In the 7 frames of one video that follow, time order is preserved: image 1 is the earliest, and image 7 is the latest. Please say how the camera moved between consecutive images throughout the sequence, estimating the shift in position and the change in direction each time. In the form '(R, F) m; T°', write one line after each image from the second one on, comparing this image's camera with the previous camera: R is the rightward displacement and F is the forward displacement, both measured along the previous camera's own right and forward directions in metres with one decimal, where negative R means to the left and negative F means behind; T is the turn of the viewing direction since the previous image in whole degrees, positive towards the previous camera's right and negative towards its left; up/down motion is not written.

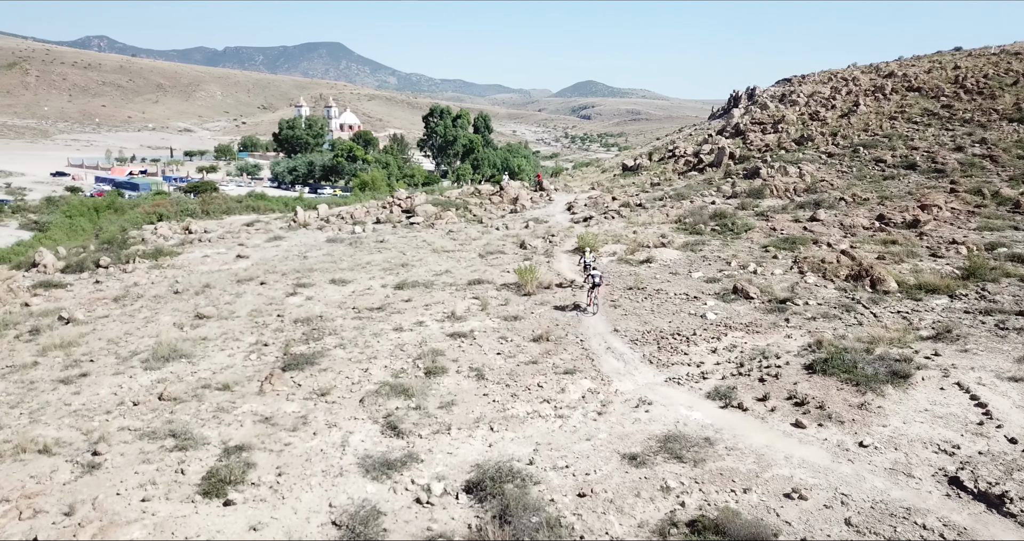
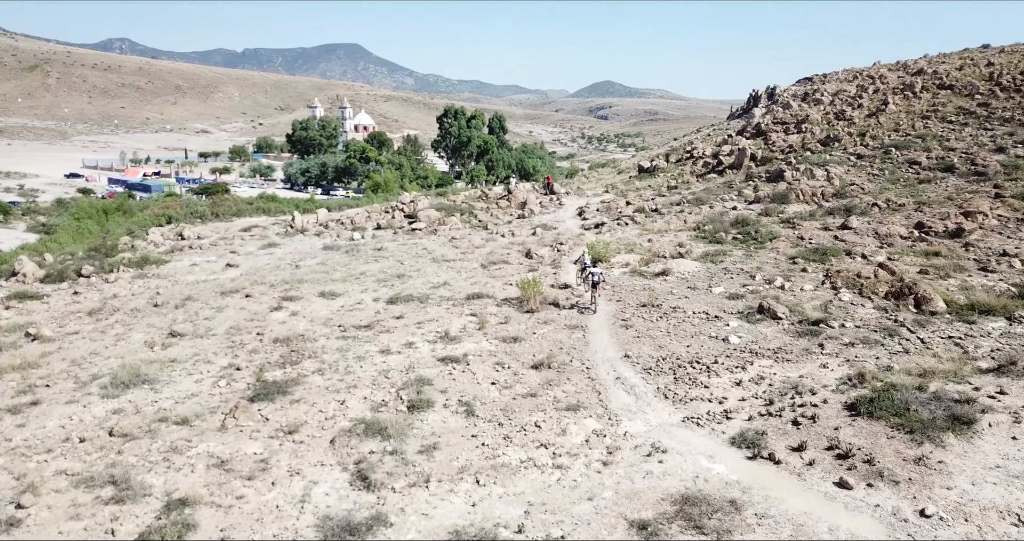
(+0.3, +1.6) m; -1°
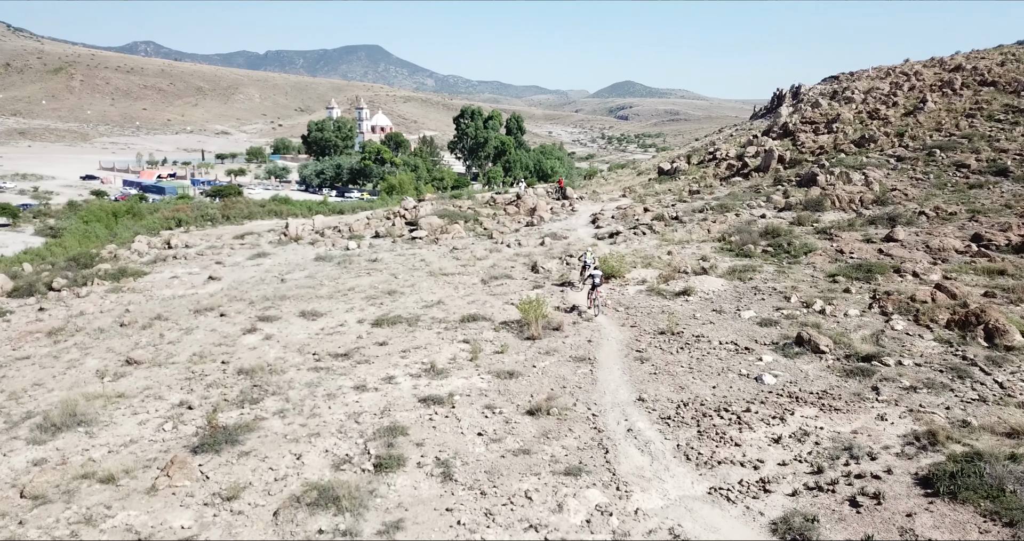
(+0.4, +2.0) m; -2°
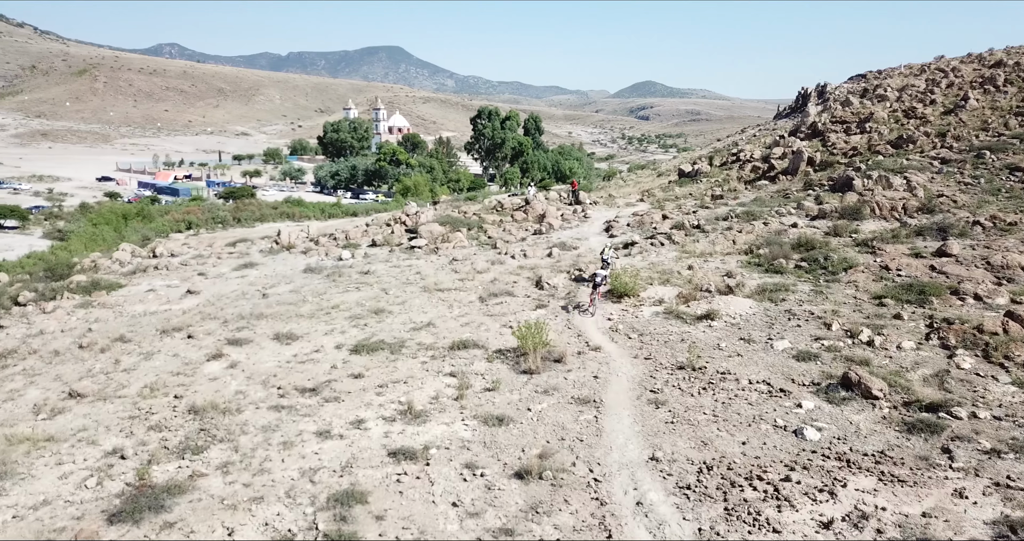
(+0.4, +1.9) m; -2°
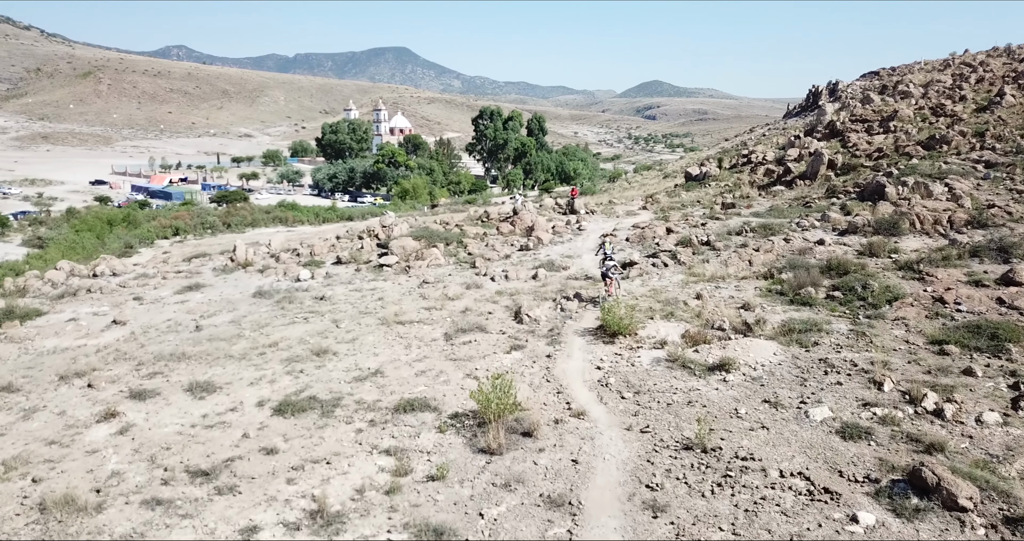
(+0.7, +2.8) m; -1°
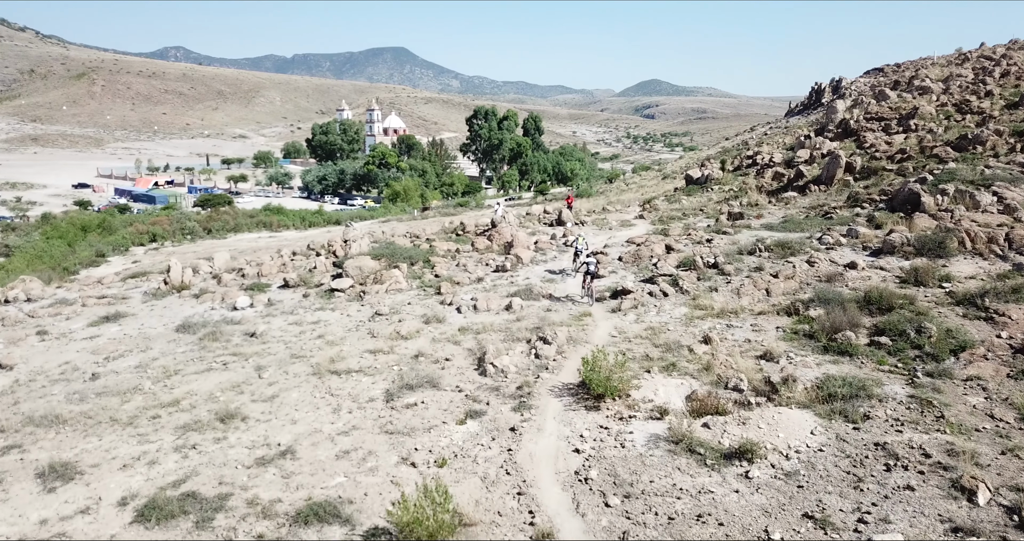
(+0.6, +2.9) m; 0°
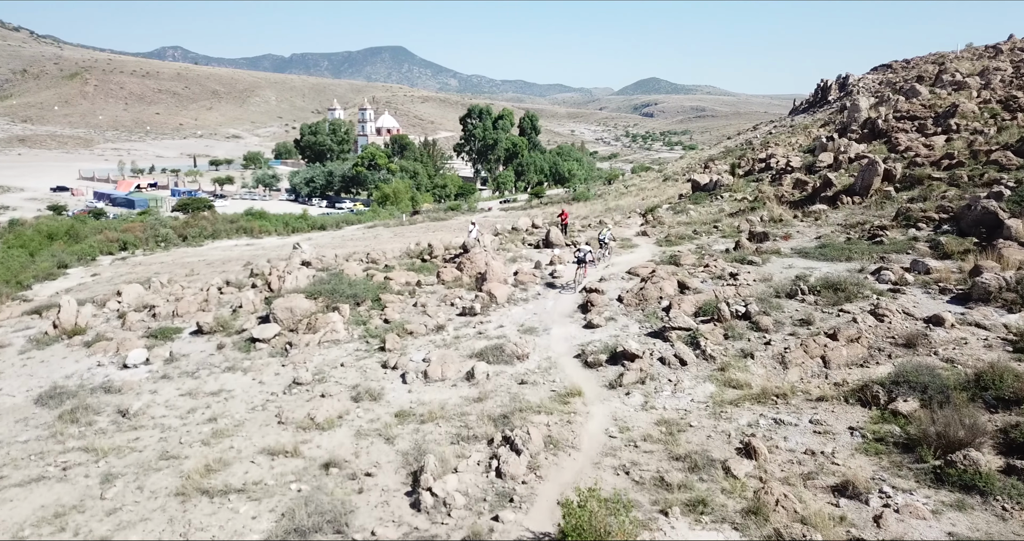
(+0.5, +3.7) m; 0°
